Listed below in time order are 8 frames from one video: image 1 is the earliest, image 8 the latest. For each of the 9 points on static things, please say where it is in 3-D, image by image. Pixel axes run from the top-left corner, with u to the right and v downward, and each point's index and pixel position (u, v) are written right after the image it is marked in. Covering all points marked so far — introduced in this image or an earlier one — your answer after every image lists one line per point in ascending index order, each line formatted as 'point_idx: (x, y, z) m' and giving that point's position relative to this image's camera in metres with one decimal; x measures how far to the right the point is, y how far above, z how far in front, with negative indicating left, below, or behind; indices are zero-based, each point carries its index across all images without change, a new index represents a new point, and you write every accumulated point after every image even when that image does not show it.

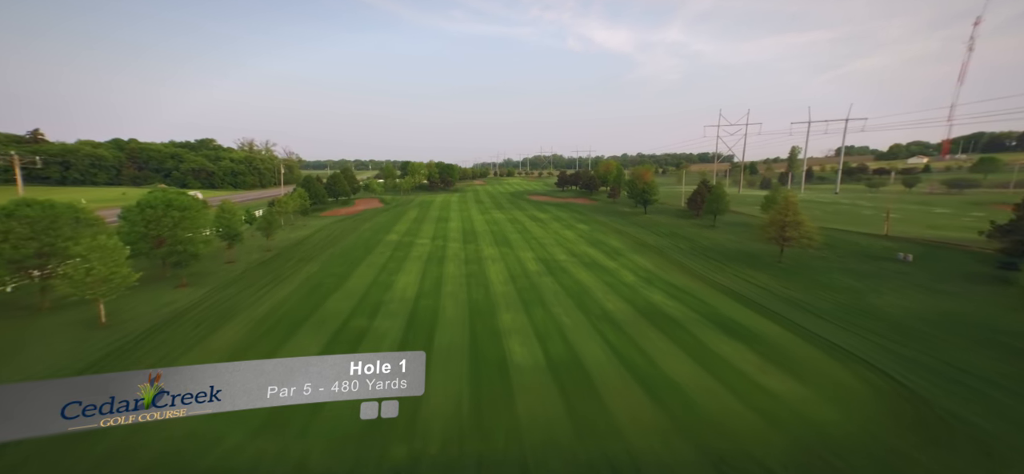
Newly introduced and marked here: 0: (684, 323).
0: (+7.4, -3.7, +17.8) m
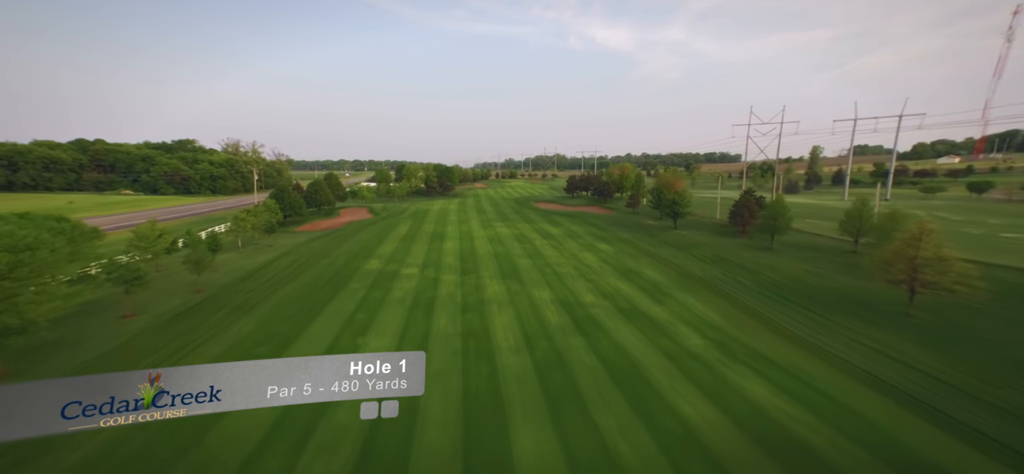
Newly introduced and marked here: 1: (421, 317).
0: (+8.0, -5.5, +10.9) m
1: (-4.2, -3.7, +19.4) m
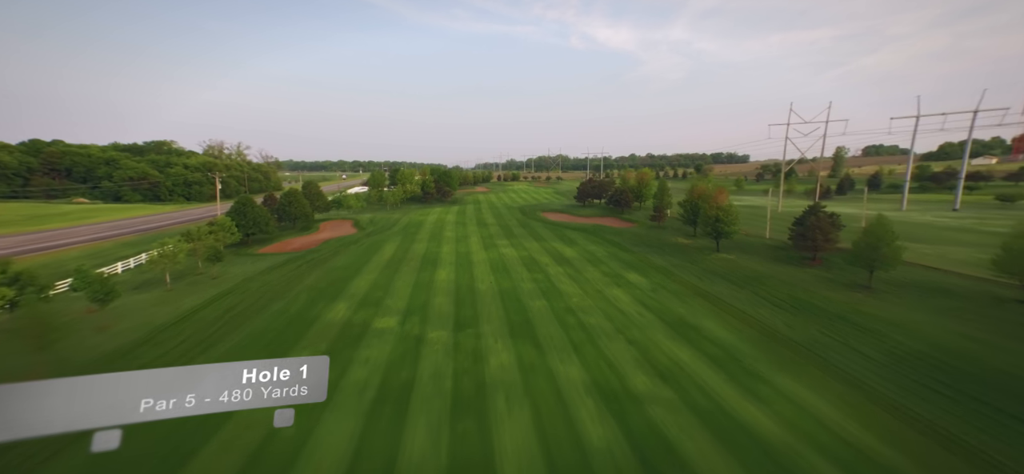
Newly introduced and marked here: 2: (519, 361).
0: (+8.5, -7.4, +3.8) m
1: (-3.7, -5.6, +12.4) m
2: (+0.3, -4.9, +16.4) m
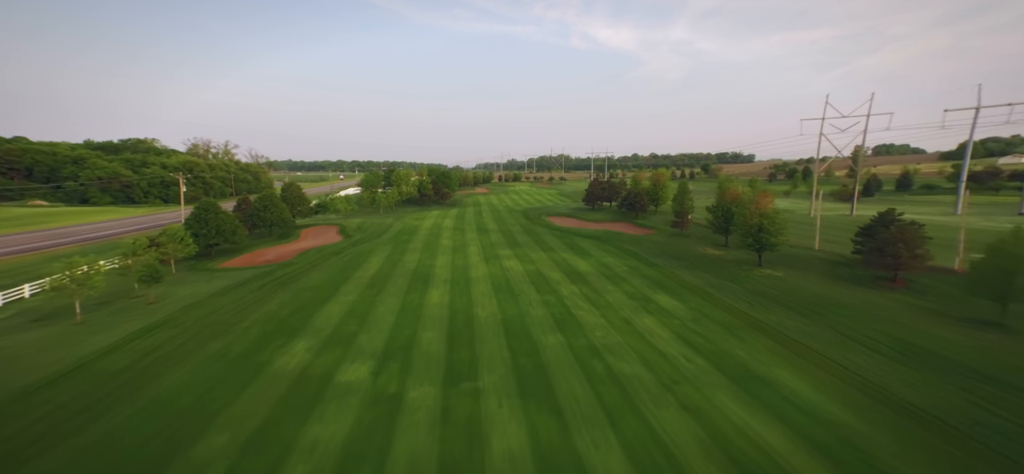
0: (+8.8, -8.2, -1.2) m
1: (-3.4, -6.4, +7.4) m
2: (+0.6, -5.7, +11.4) m
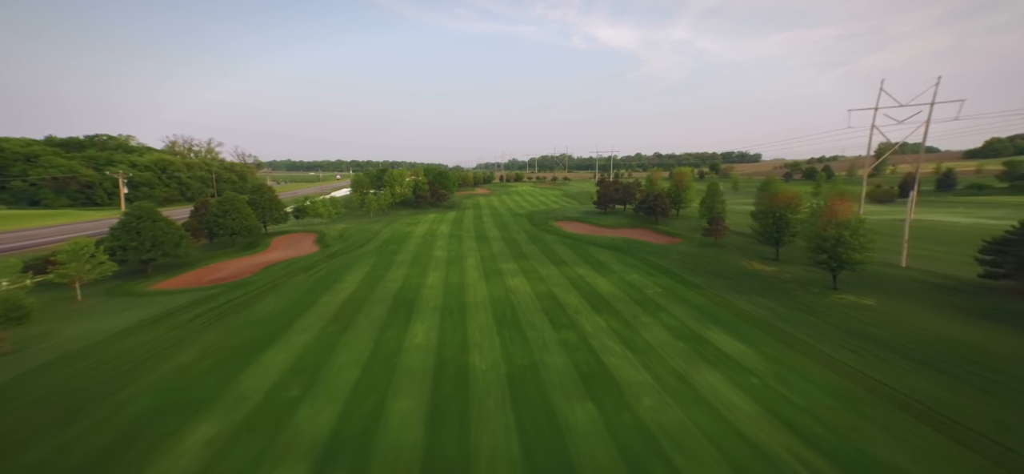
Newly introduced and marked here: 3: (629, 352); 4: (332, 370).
0: (+9.1, -9.0, -7.2) m
1: (-3.0, -7.3, +1.5) m
2: (+1.0, -6.5, +5.5) m
3: (+4.8, -4.6, +17.0) m
4: (-6.8, -4.8, +15.8) m
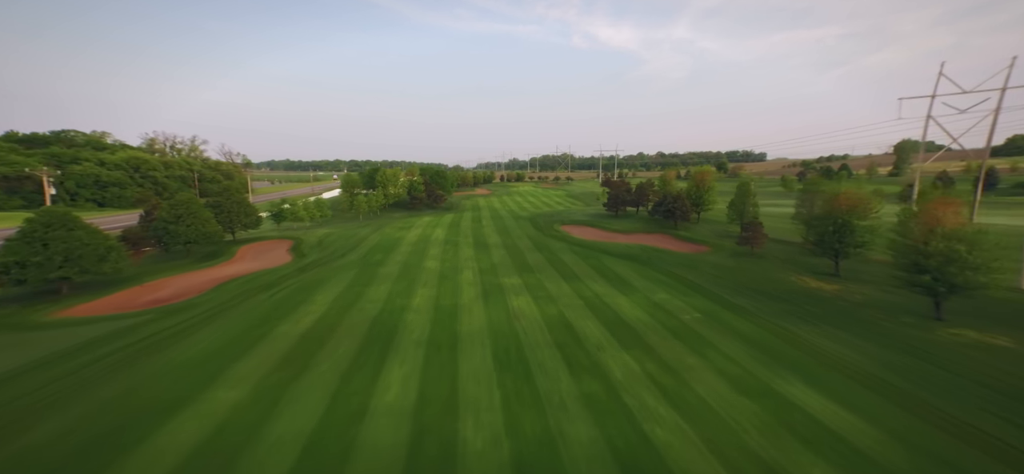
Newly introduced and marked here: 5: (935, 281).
0: (+9.3, -9.6, -12.0) m
1: (-2.9, -7.9, -3.4) m
2: (+1.2, -7.1, +0.6) m
3: (+5.0, -5.2, +12.1) m
4: (-6.6, -5.4, +10.9) m
5: (+16.8, -1.8, +16.5) m
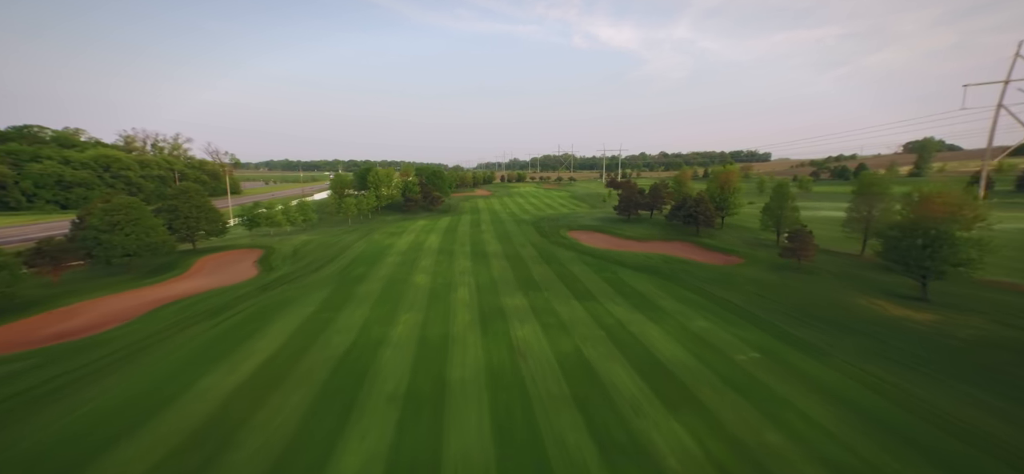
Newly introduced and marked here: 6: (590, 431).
0: (+9.4, -10.3, -16.6) m
1: (-2.7, -8.5, -8.0) m
2: (+1.3, -7.8, -4.0) m
3: (+5.1, -5.9, +7.6) m
4: (-6.4, -6.1, +6.3) m
5: (+17.0, -2.4, +11.9) m
6: (+2.3, -5.3, +11.8) m
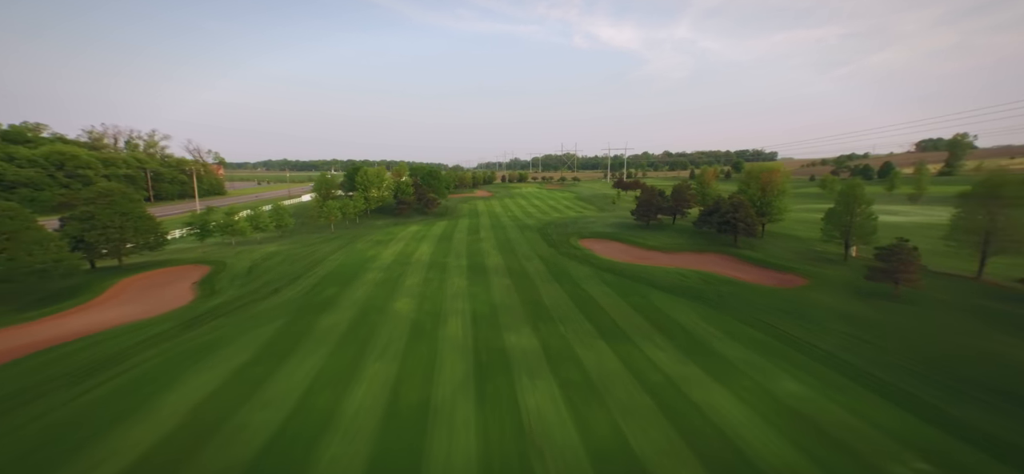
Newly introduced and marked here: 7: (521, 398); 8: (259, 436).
0: (+9.6, -11.1, -22.5) m
1: (-2.5, -9.4, -13.8) m
2: (+1.5, -8.7, -9.8) m
3: (+5.4, -6.7, +1.7) m
4: (-6.2, -6.9, +0.5) m
5: (+17.2, -3.3, +6.0) m
6: (+2.6, -6.1, +6.0) m
7: (+0.3, -5.0, +13.4) m
8: (-7.1, -5.3, +11.8) m
